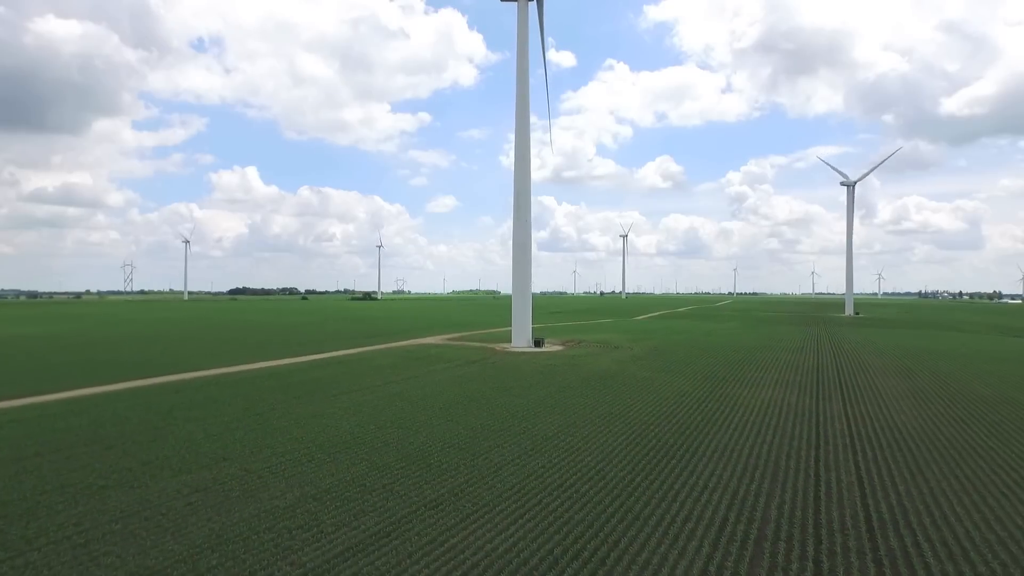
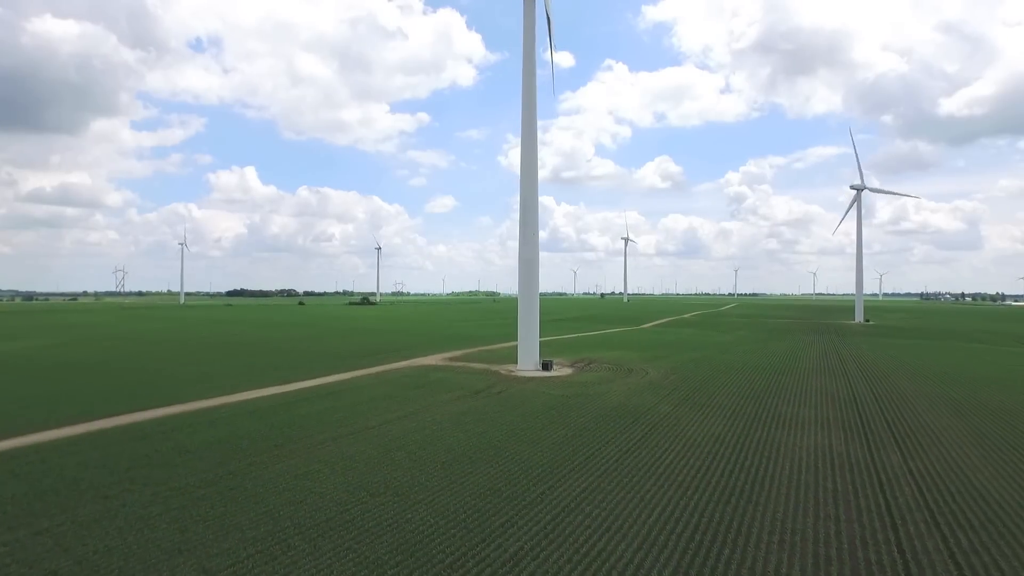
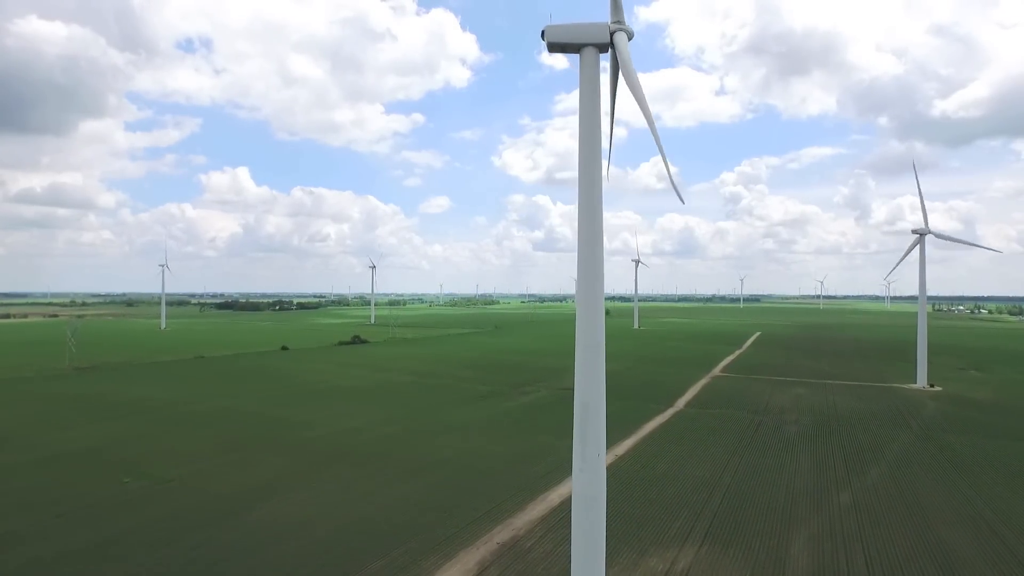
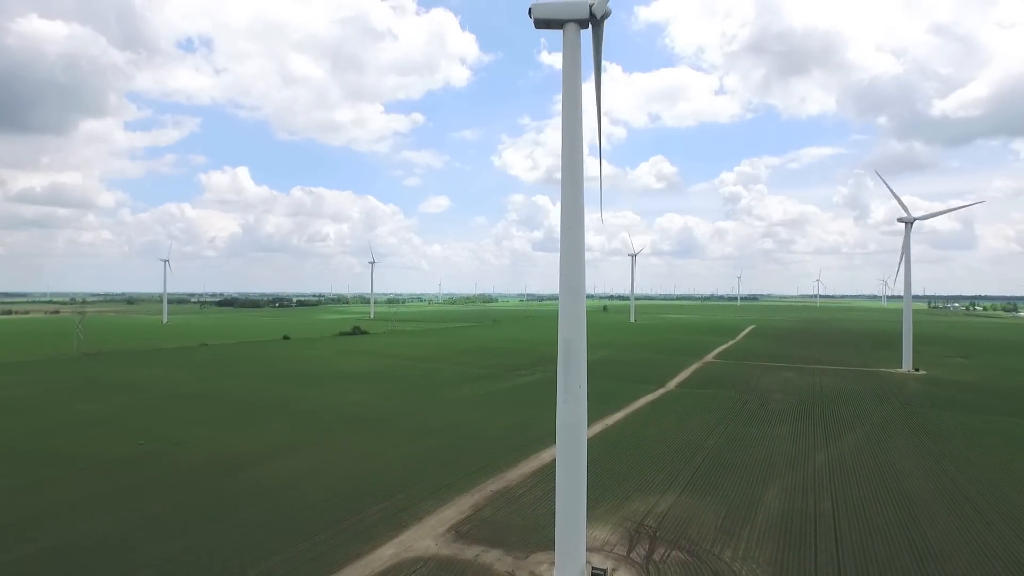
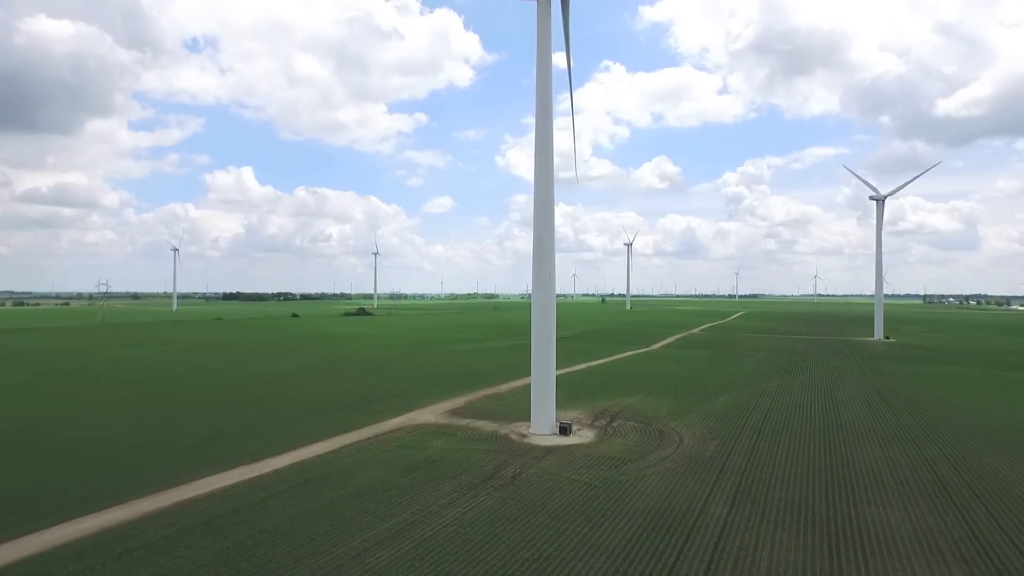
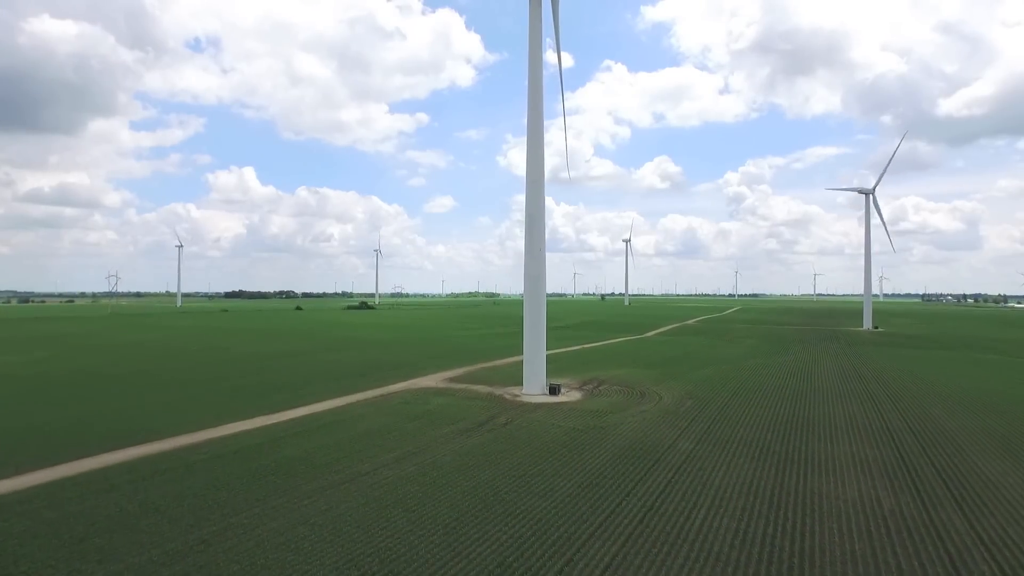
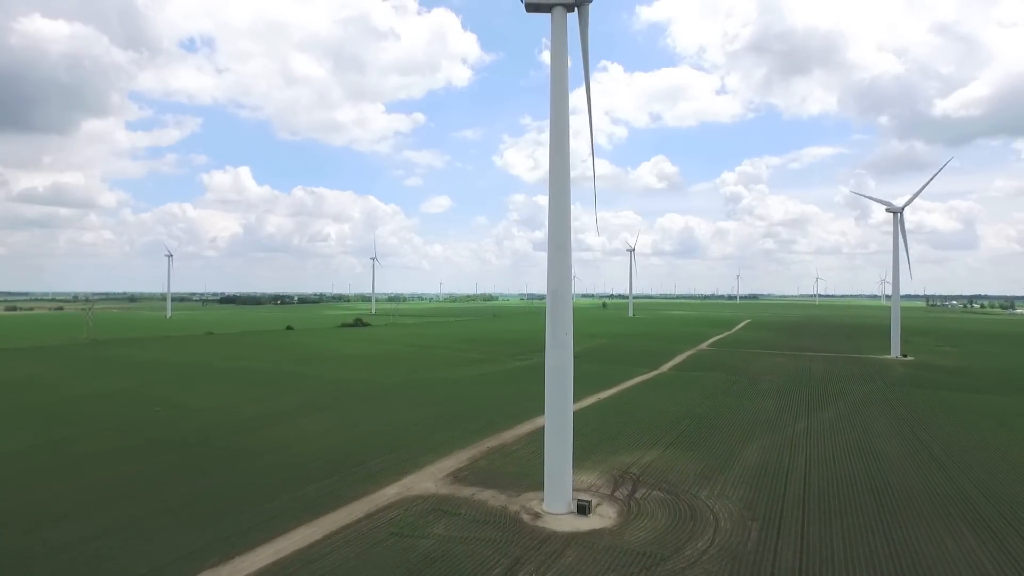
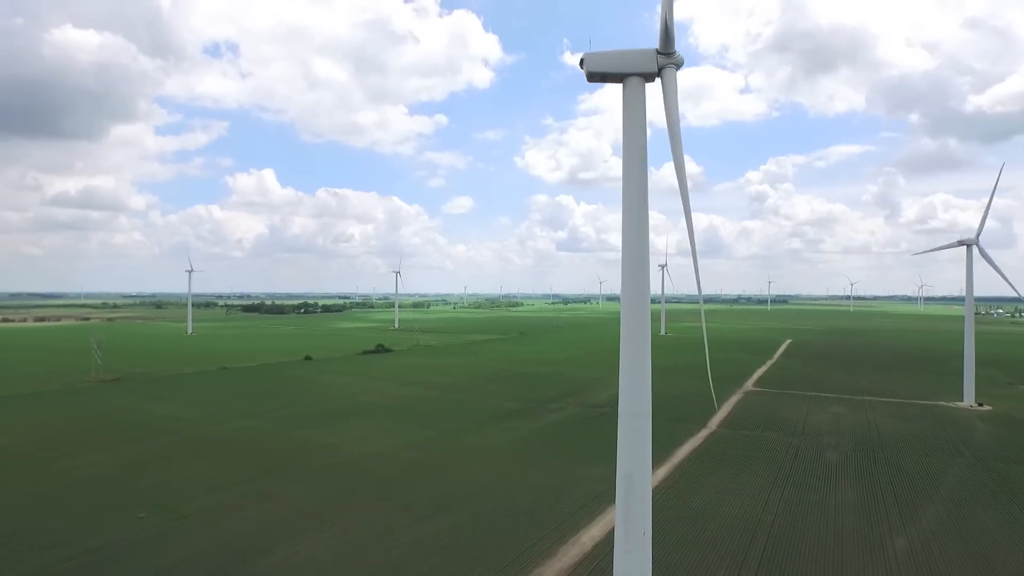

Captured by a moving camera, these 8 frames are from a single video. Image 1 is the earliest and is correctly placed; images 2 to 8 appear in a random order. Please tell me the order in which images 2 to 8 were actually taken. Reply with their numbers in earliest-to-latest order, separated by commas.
2, 6, 5, 7, 4, 3, 8
